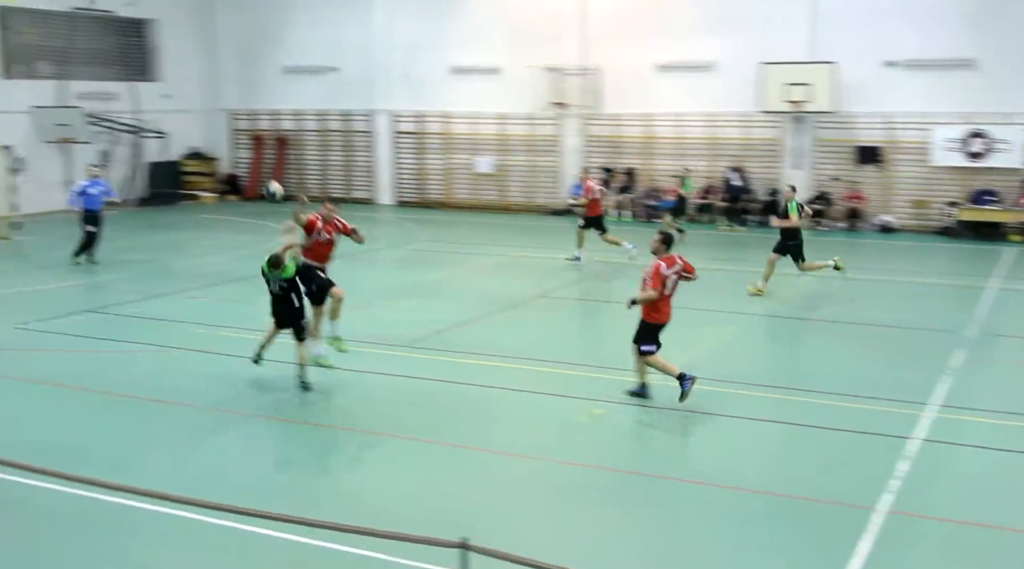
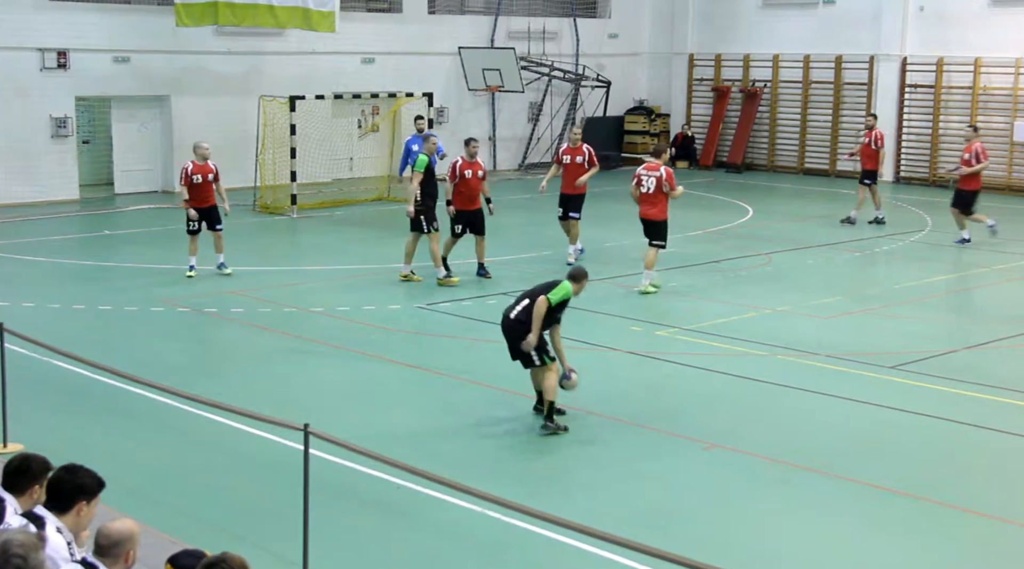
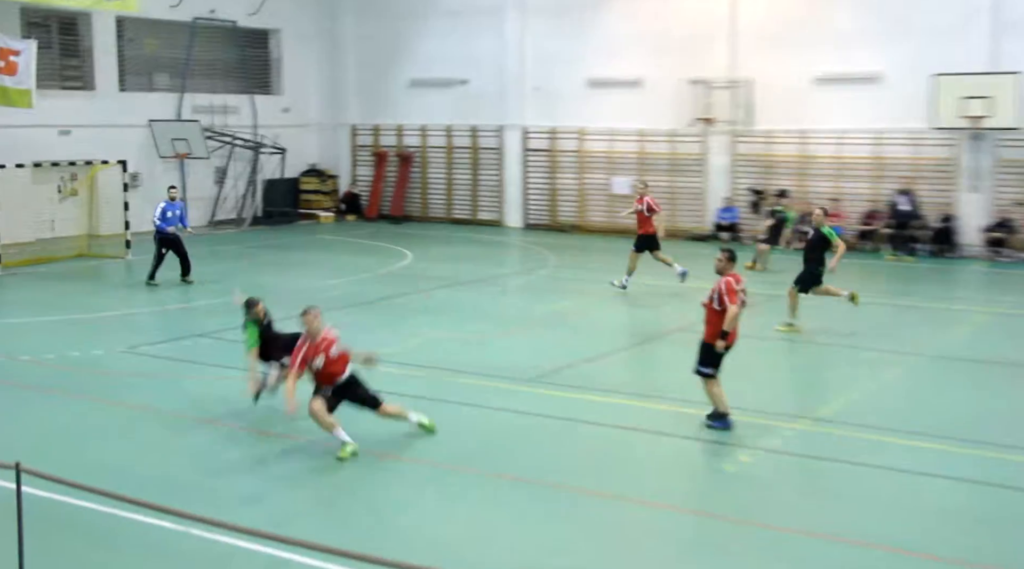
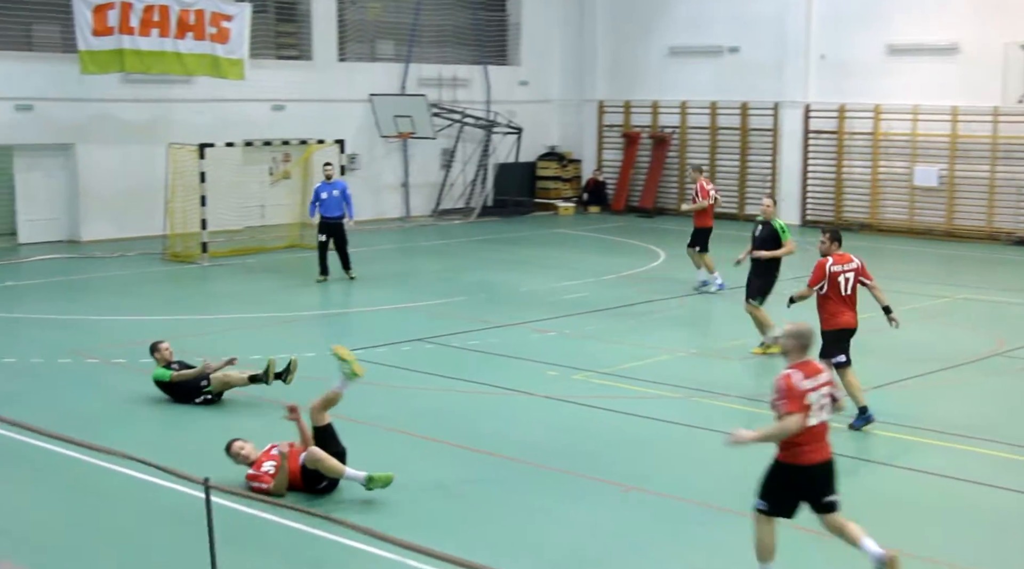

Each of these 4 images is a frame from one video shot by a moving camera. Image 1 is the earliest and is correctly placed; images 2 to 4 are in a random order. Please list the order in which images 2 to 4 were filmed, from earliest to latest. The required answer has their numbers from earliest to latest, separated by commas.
3, 4, 2
